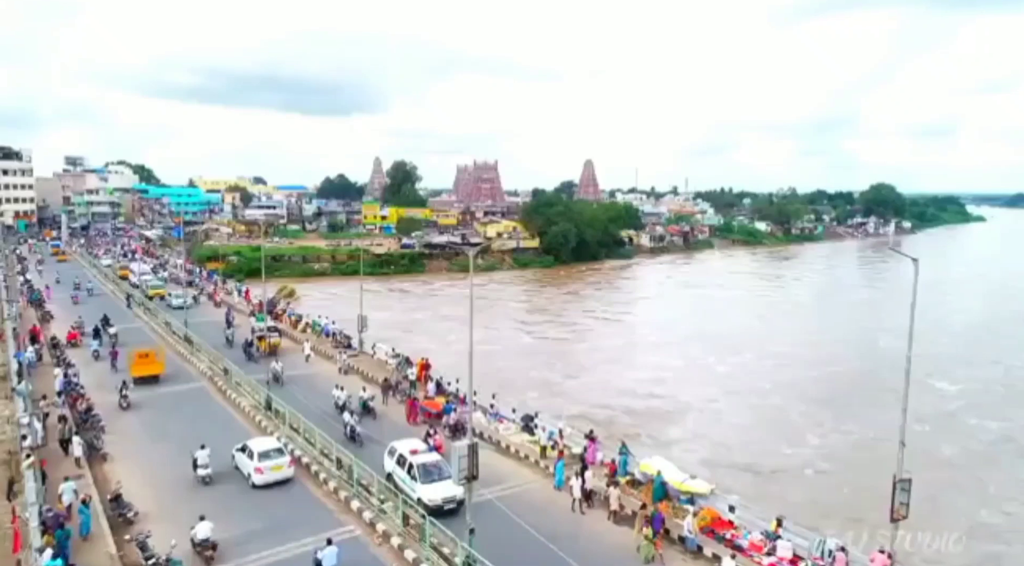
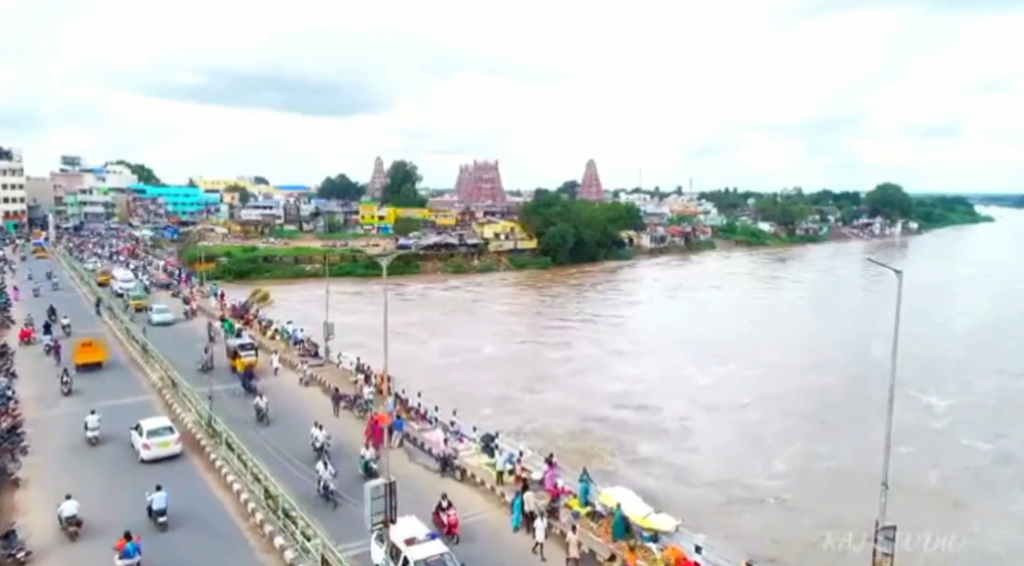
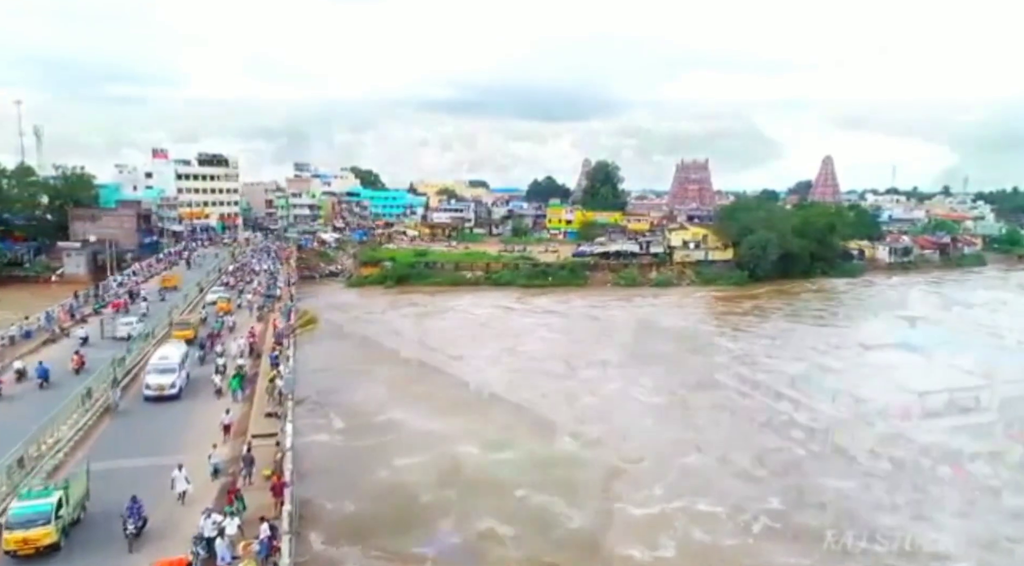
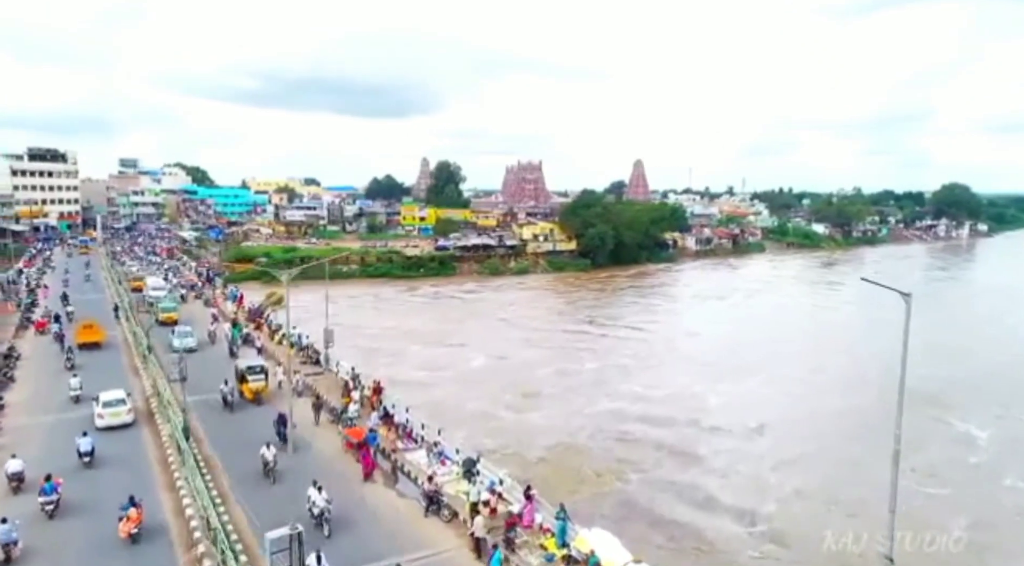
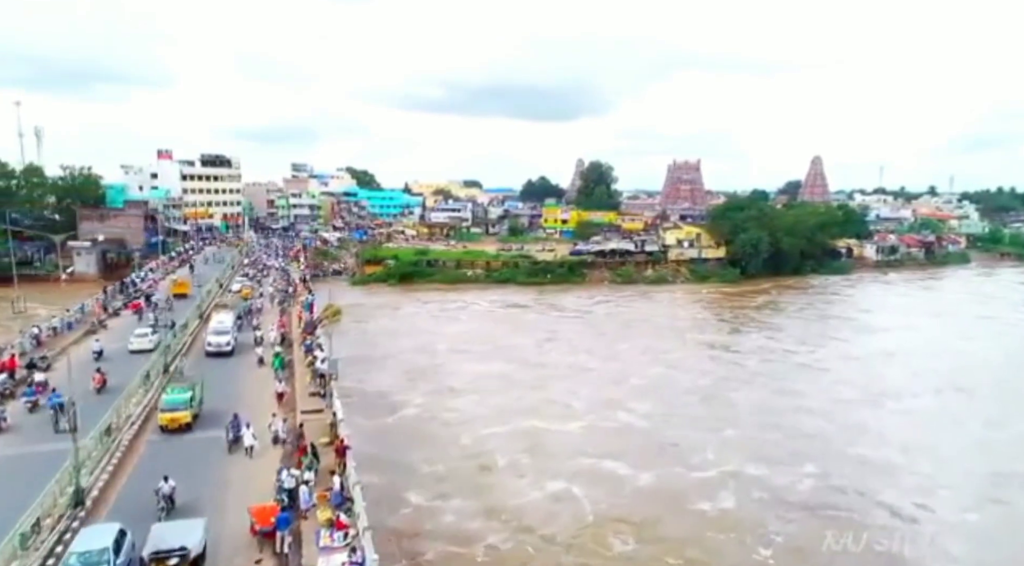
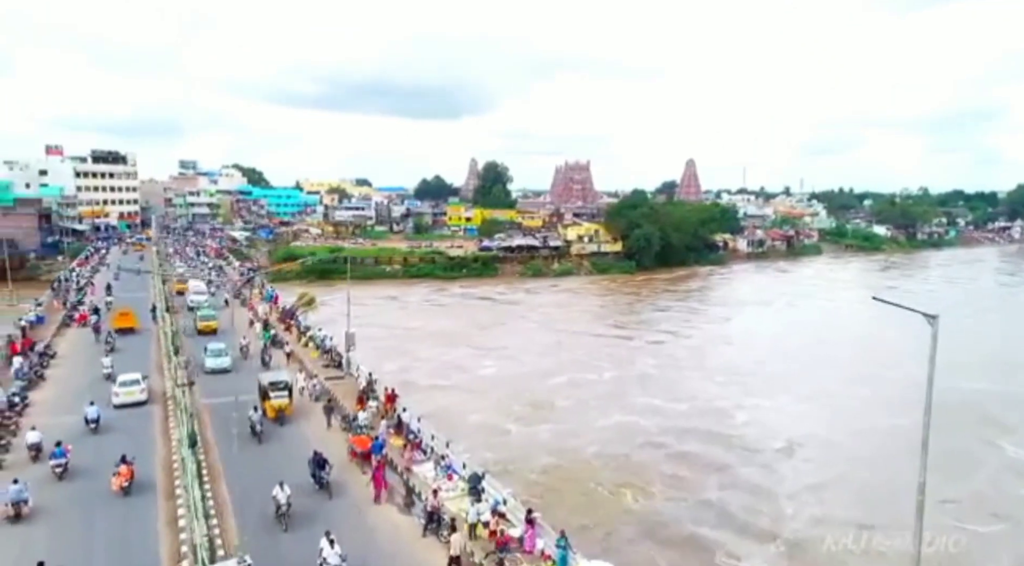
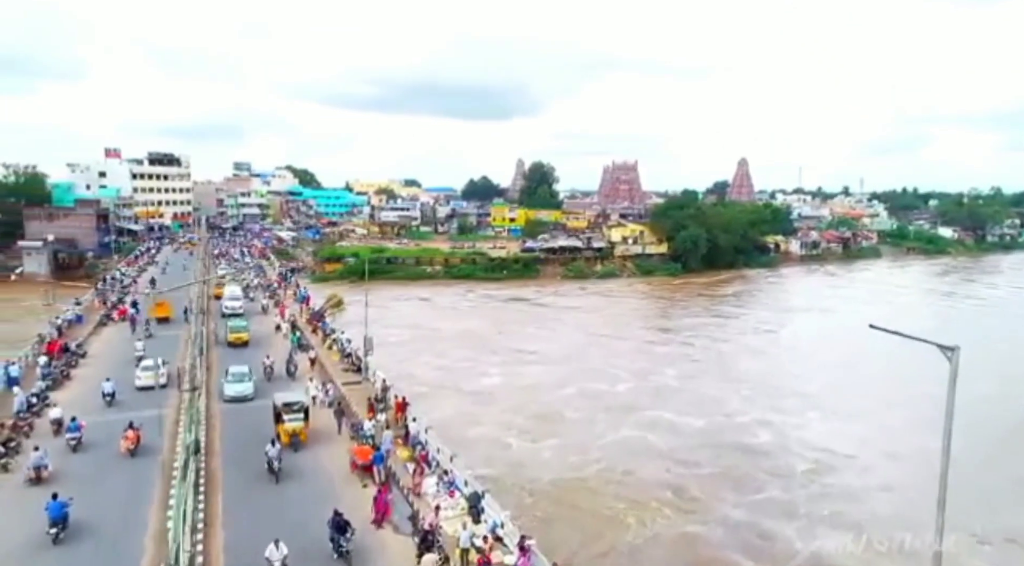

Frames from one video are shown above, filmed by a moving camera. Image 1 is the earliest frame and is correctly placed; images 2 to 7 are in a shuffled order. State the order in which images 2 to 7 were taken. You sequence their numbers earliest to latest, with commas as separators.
2, 4, 6, 7, 5, 3
